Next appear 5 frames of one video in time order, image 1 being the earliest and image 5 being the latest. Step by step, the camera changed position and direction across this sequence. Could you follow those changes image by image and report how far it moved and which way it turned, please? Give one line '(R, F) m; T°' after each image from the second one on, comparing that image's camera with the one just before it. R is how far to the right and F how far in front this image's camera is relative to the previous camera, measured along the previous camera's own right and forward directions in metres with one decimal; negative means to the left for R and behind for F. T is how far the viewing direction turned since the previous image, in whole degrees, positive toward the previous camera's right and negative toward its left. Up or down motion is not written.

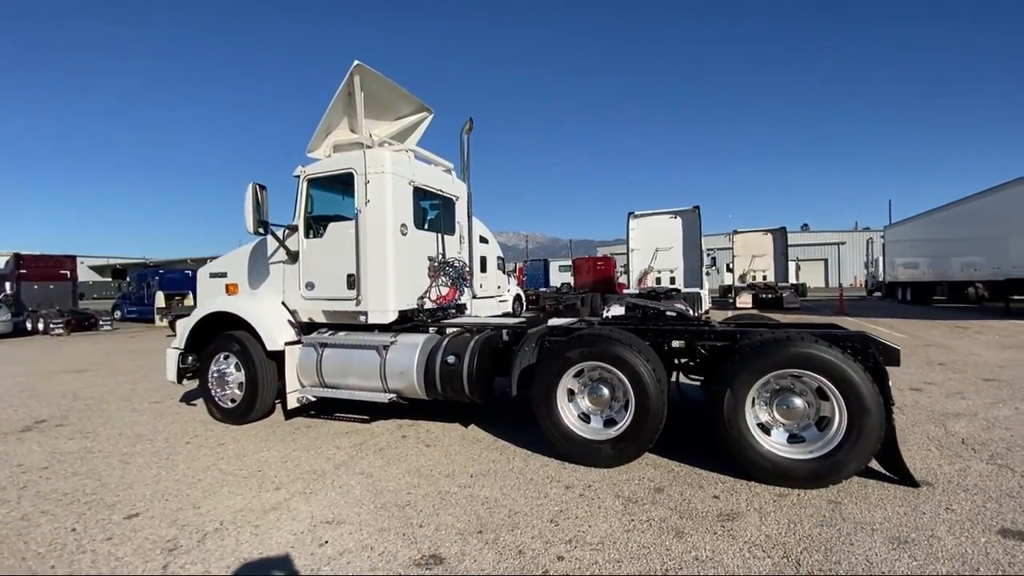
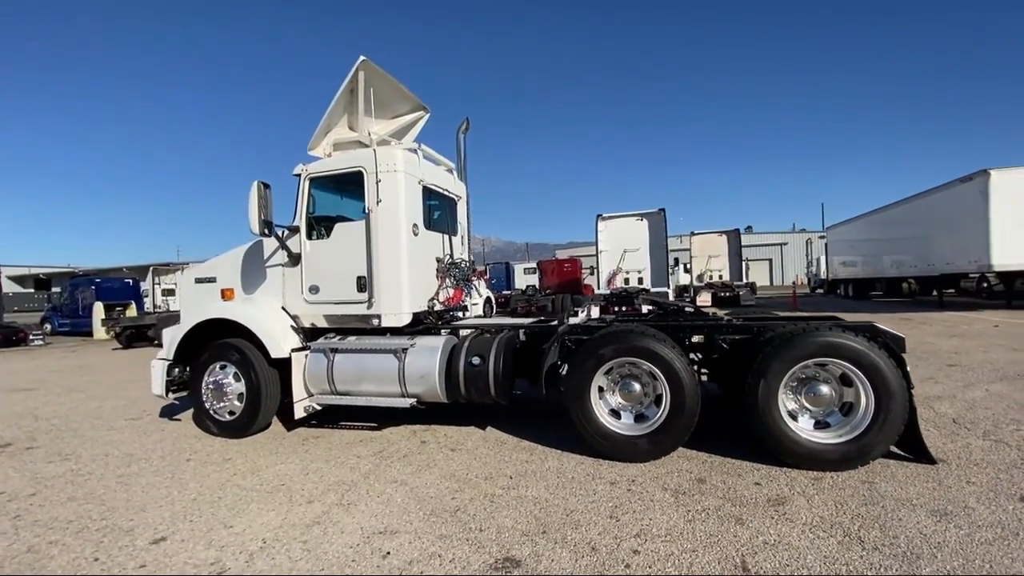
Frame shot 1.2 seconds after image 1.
(-0.7, +0.1) m; +6°
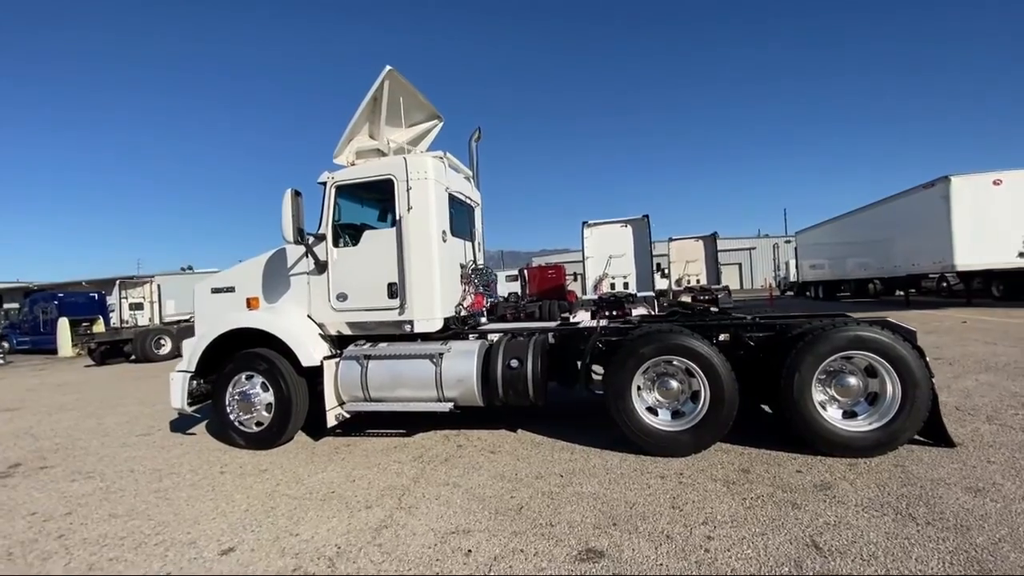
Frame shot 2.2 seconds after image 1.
(-0.7, -0.1) m; +4°
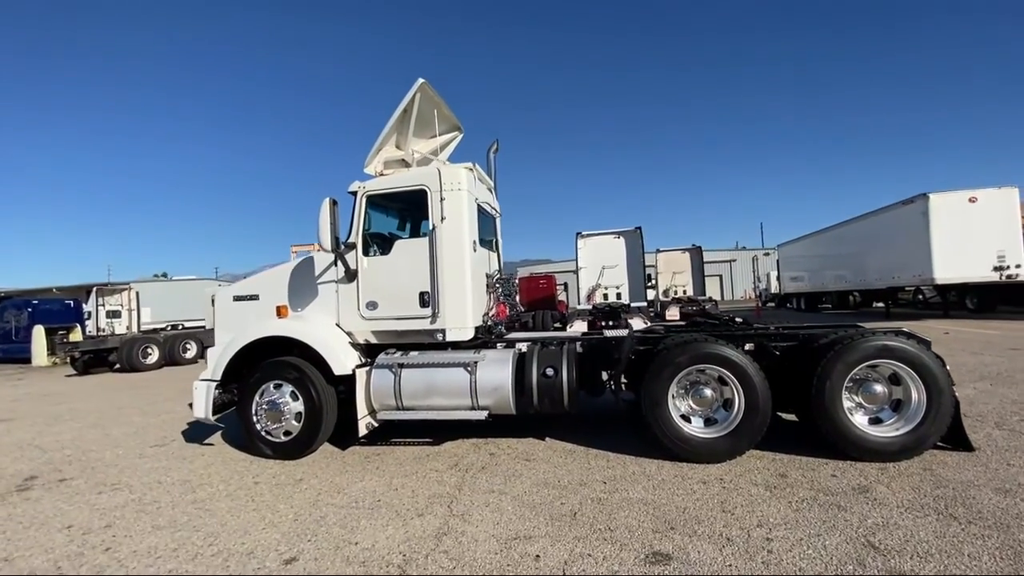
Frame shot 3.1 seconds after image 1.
(-0.6, -0.1) m; +3°
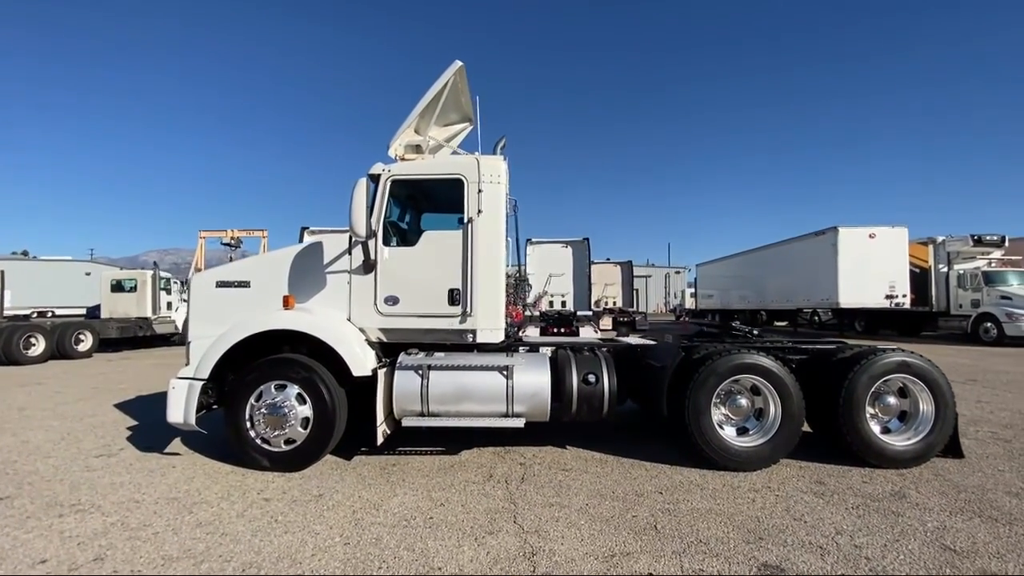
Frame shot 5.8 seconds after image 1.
(-1.3, +0.4) m; +11°
